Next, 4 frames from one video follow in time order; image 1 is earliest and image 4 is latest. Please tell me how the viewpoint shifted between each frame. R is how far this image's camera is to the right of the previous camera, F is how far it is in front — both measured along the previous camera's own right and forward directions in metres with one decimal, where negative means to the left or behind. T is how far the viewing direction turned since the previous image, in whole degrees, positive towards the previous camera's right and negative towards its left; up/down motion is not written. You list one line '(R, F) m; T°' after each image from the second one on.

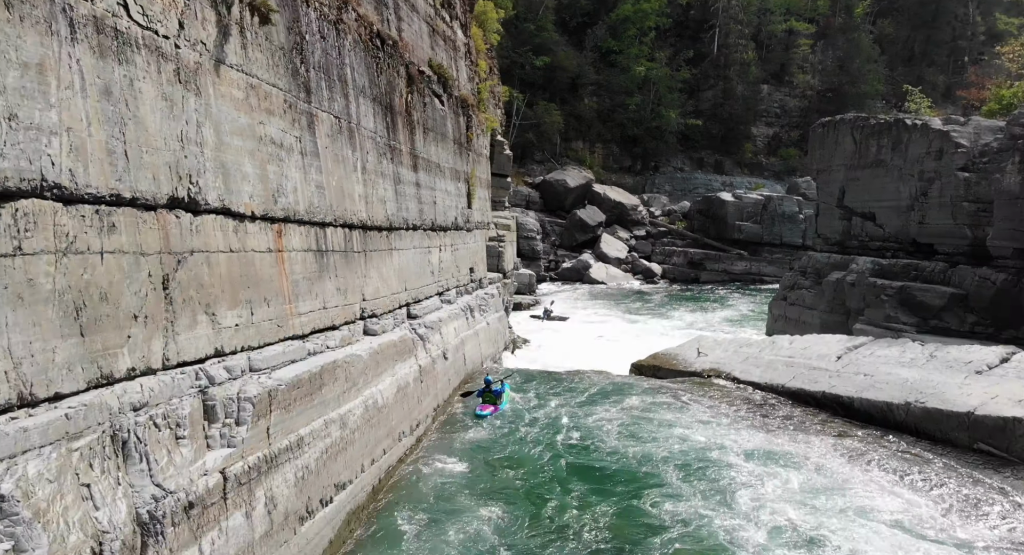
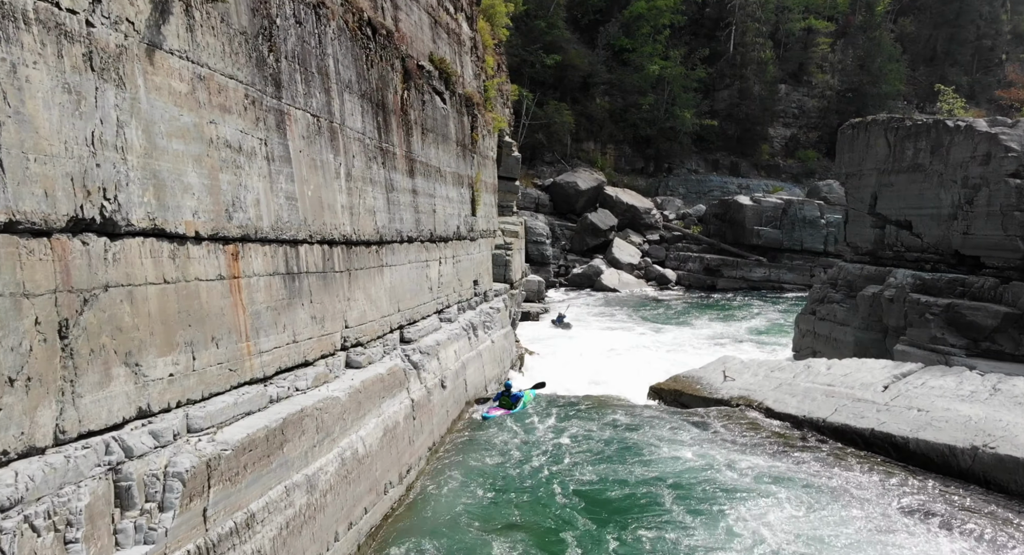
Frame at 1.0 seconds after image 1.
(0.0, +1.1) m; -1°
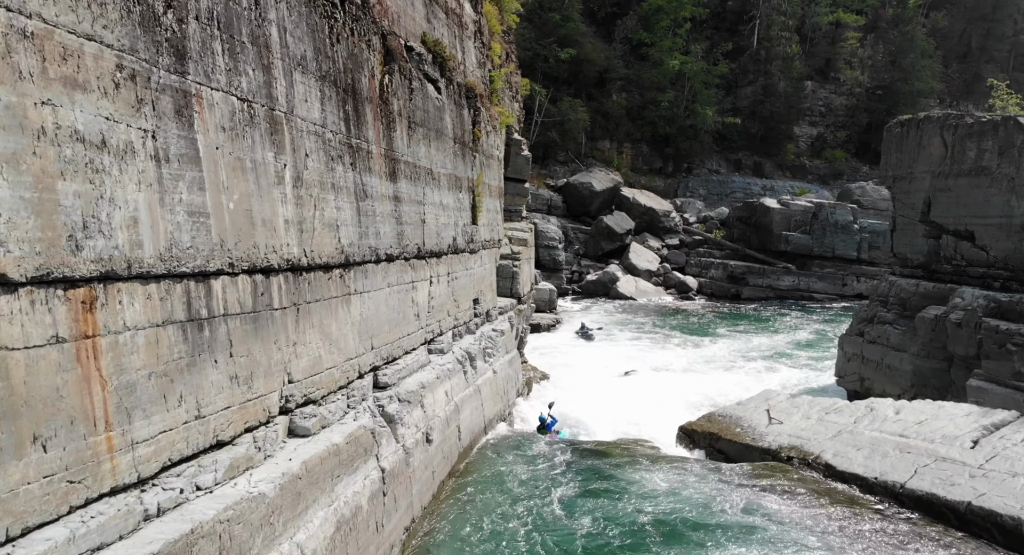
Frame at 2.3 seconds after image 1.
(+0.1, +1.7) m; -1°
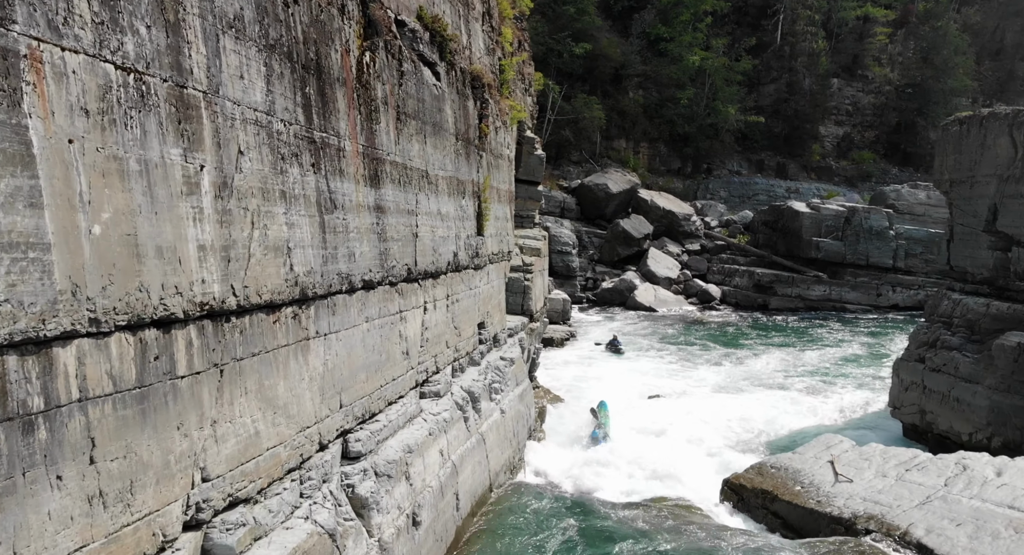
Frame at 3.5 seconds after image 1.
(0.0, +1.6) m; -1°
